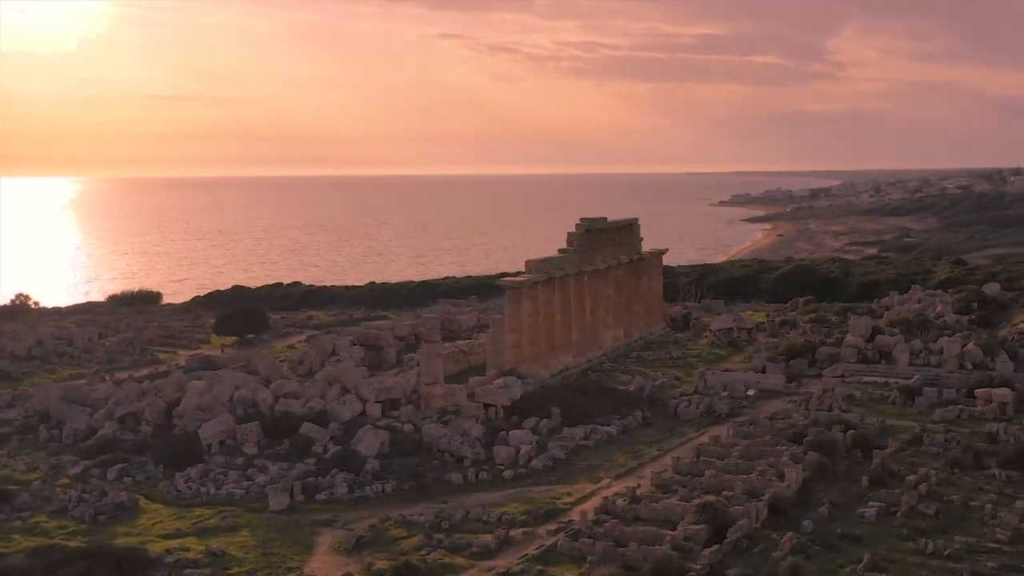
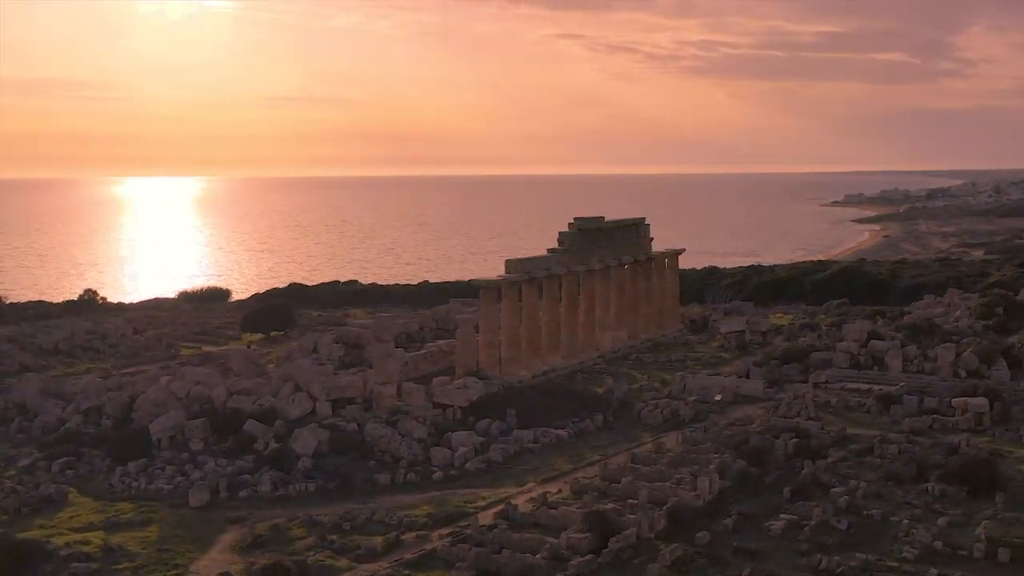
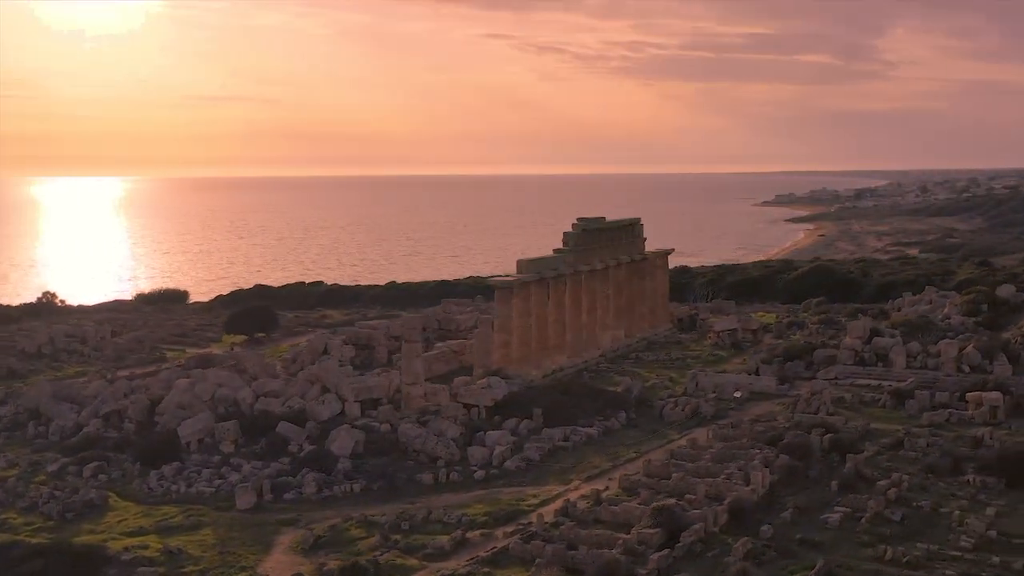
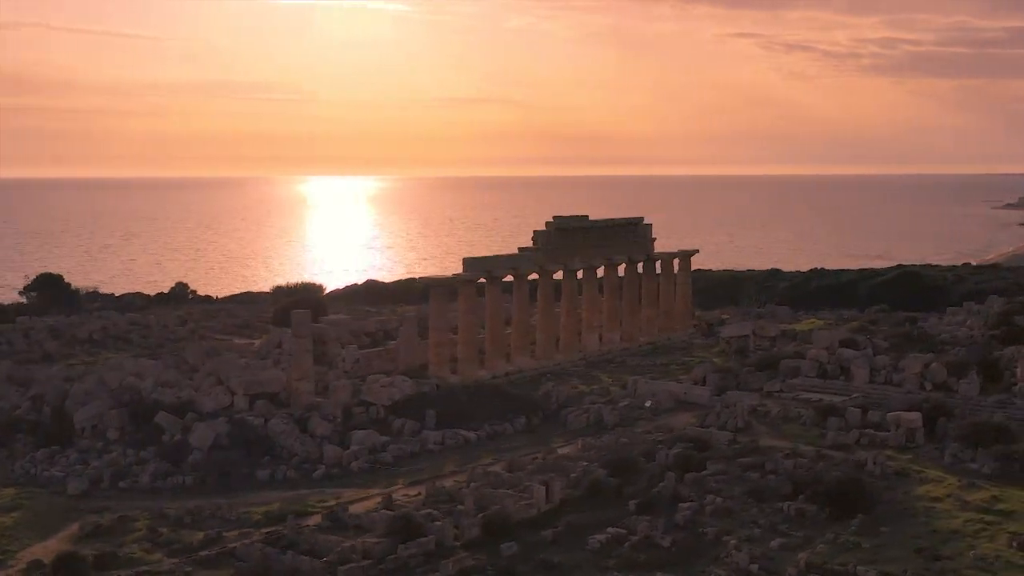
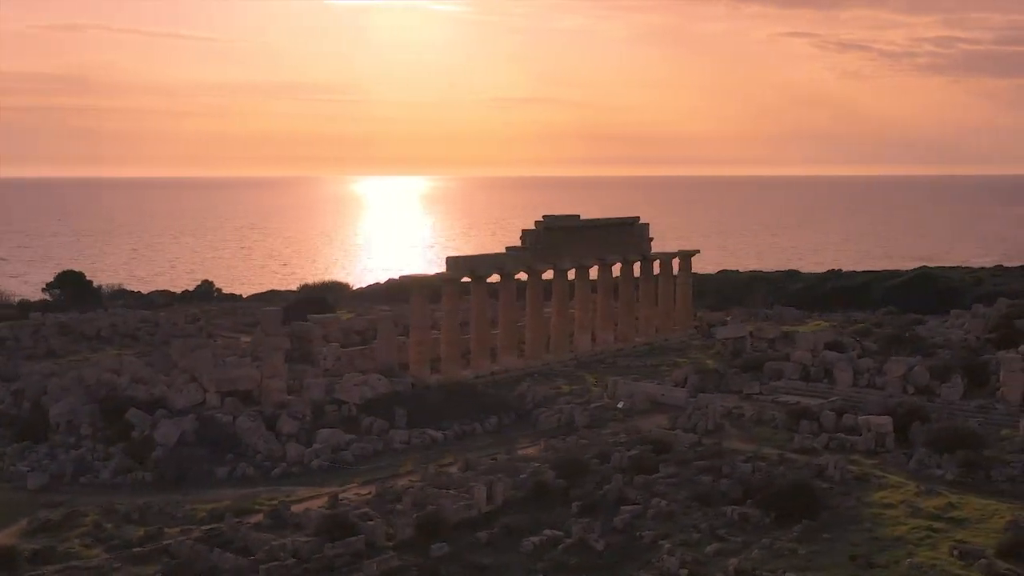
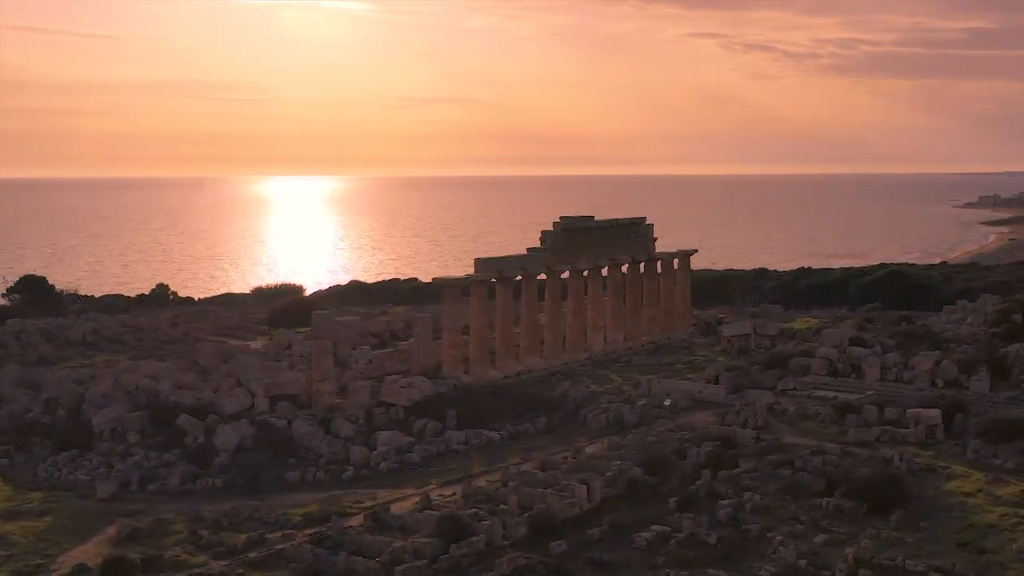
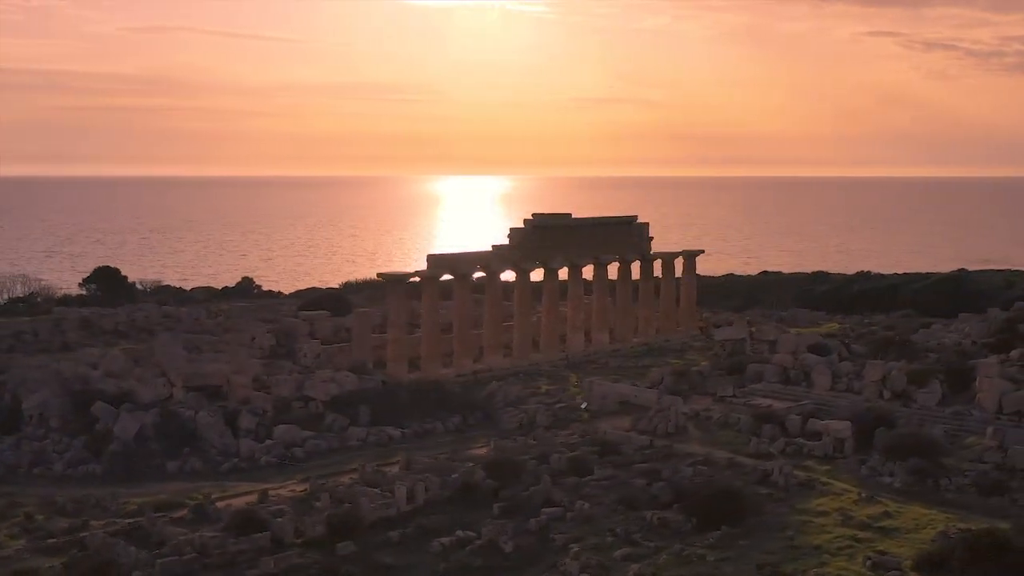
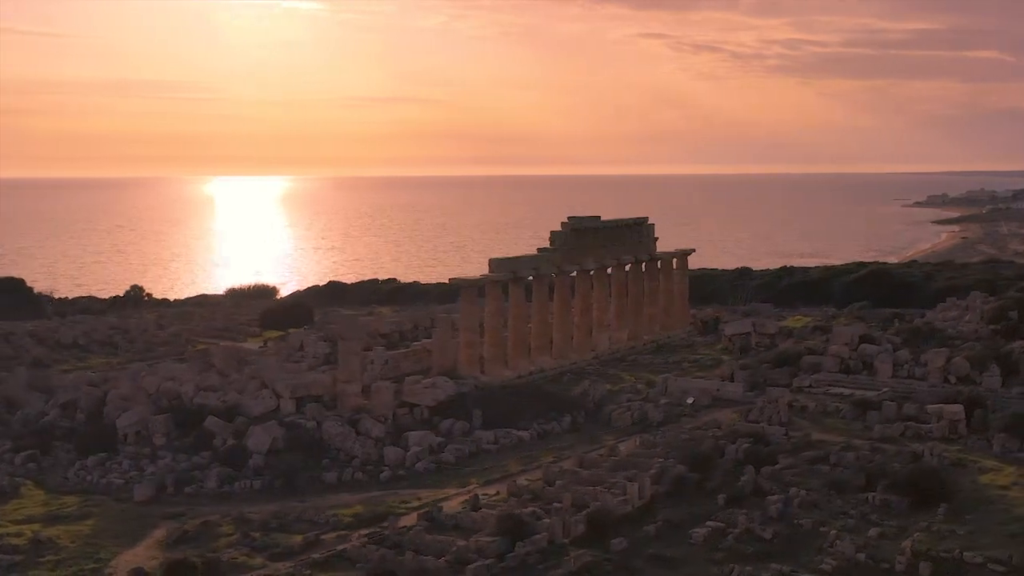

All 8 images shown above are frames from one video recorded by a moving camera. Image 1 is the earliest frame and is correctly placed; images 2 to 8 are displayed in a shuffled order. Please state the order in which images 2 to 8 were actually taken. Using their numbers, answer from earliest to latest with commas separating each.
3, 2, 8, 6, 4, 5, 7
